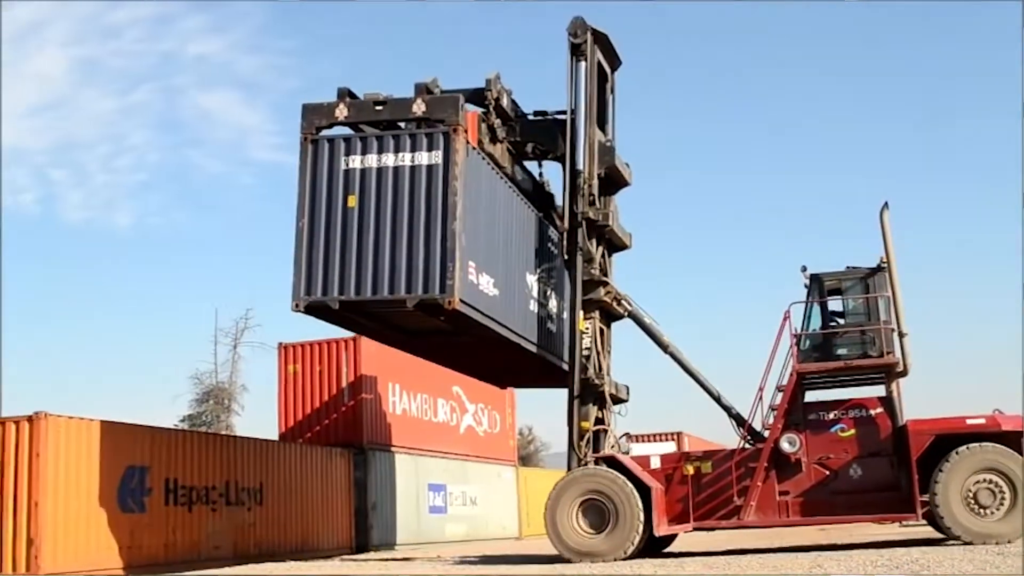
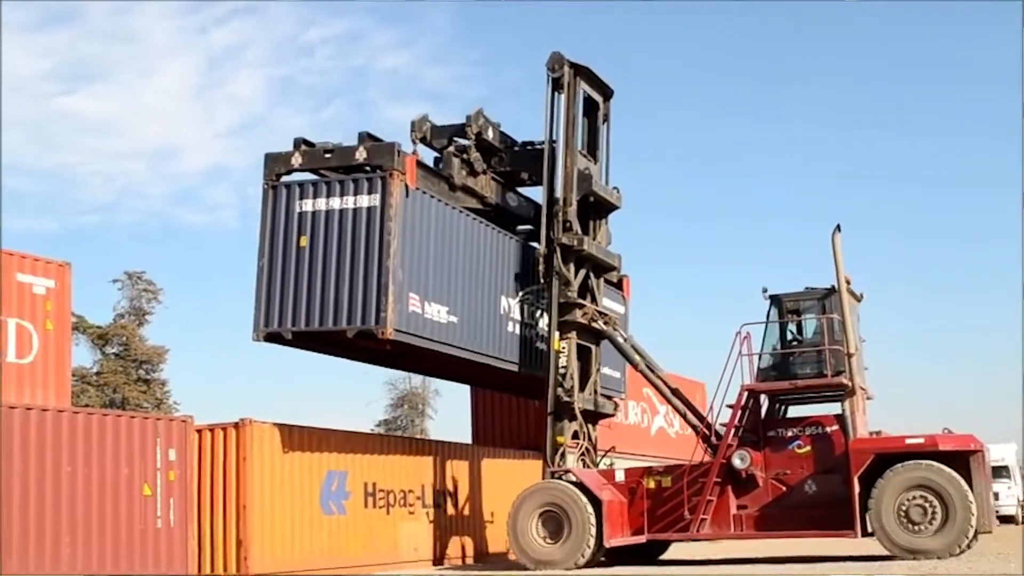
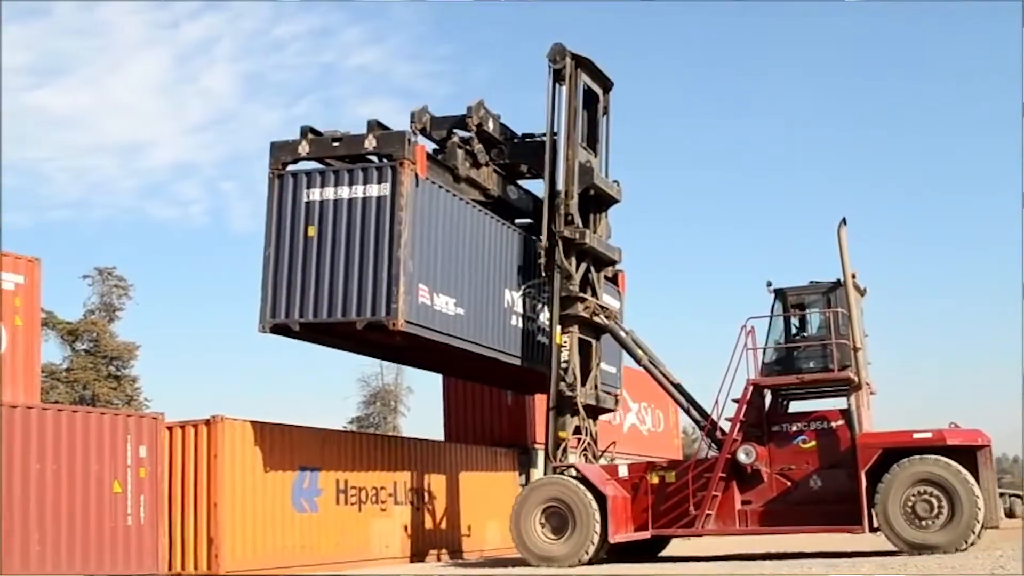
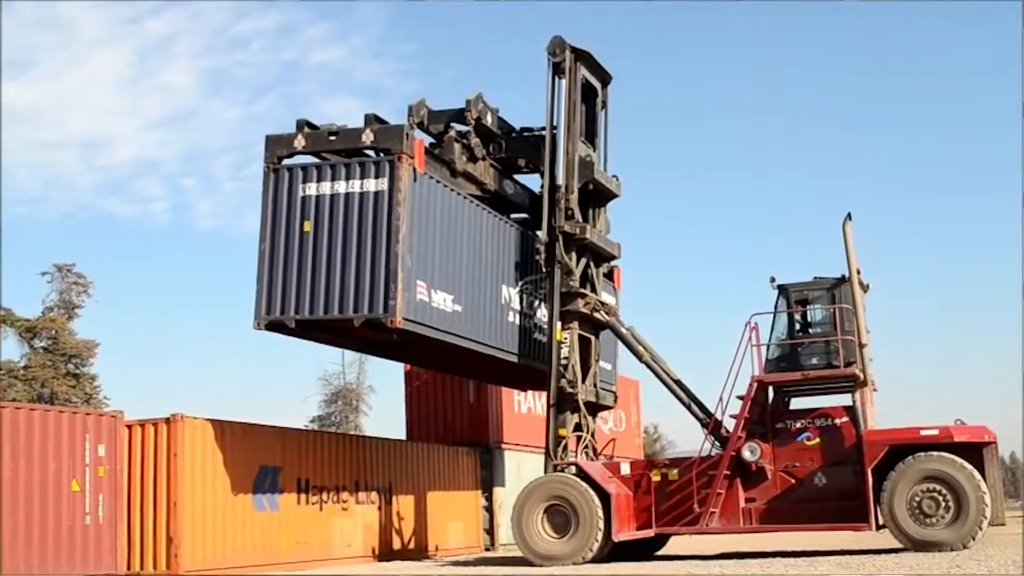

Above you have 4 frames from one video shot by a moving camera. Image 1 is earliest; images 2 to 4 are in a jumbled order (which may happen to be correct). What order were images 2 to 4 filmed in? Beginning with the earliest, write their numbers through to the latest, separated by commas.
4, 3, 2
